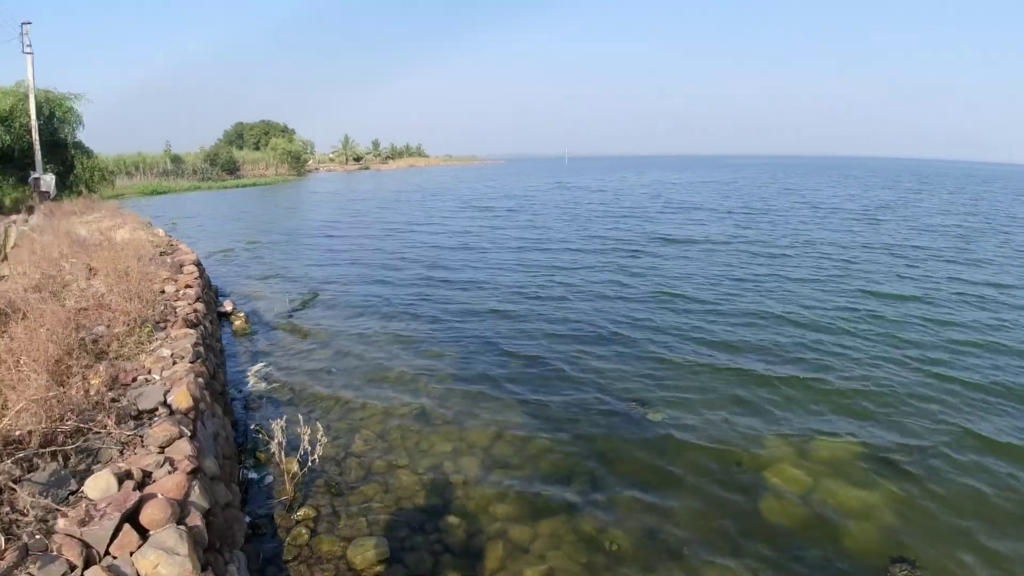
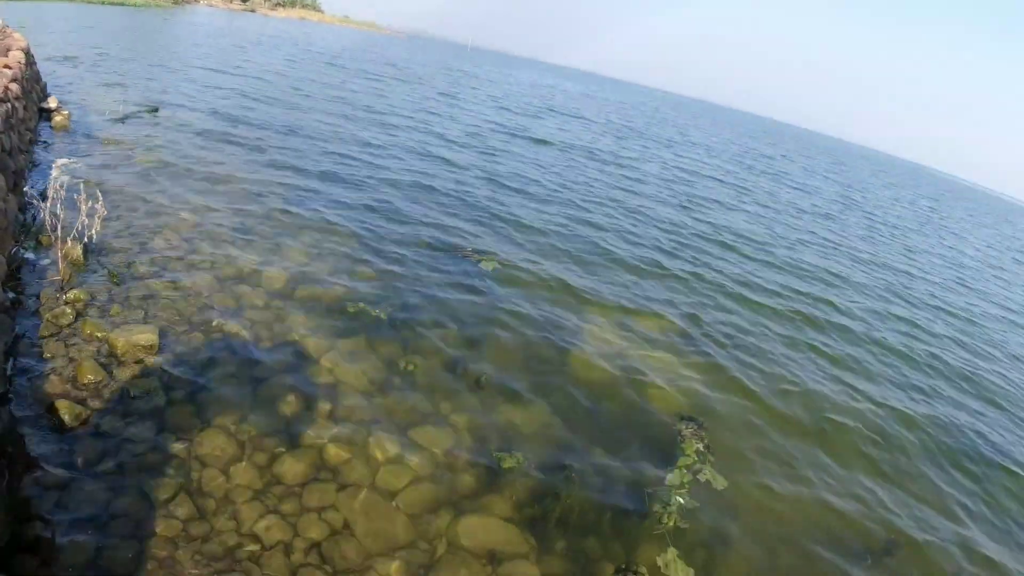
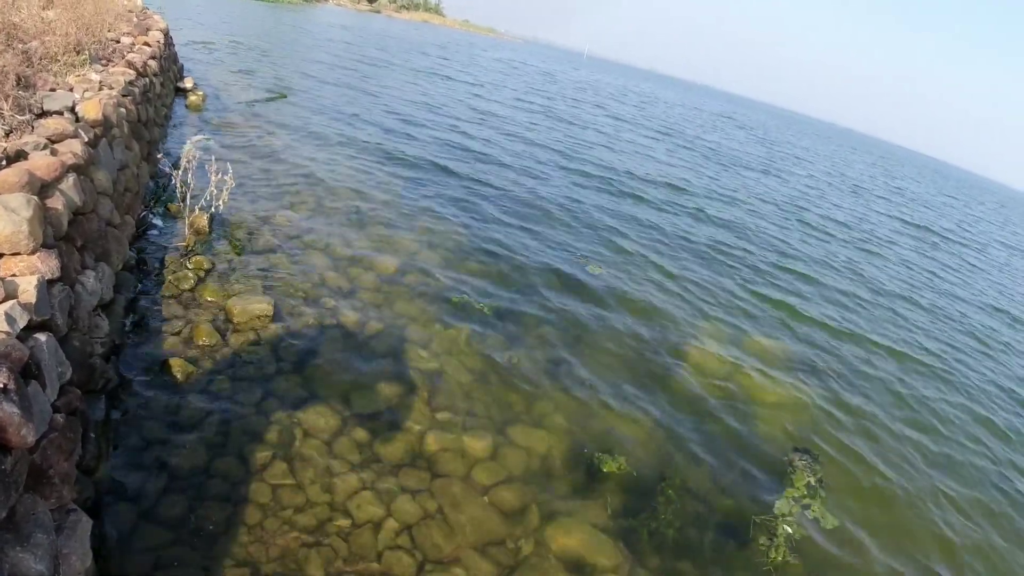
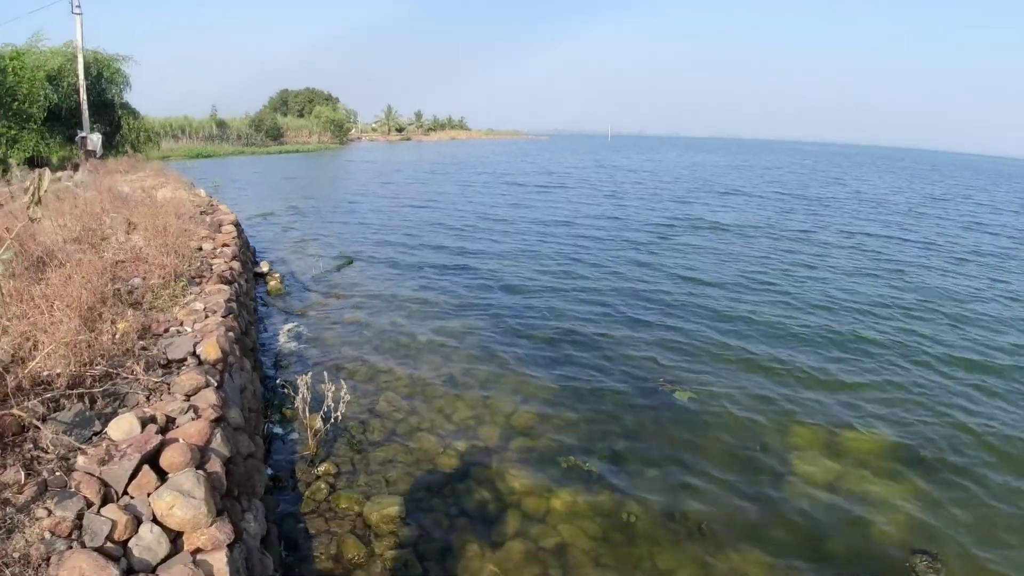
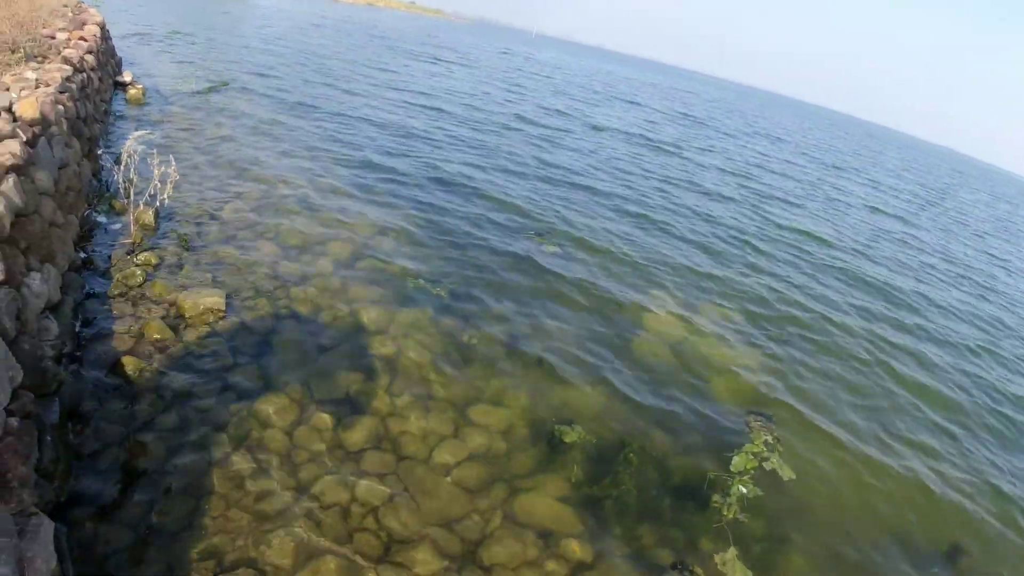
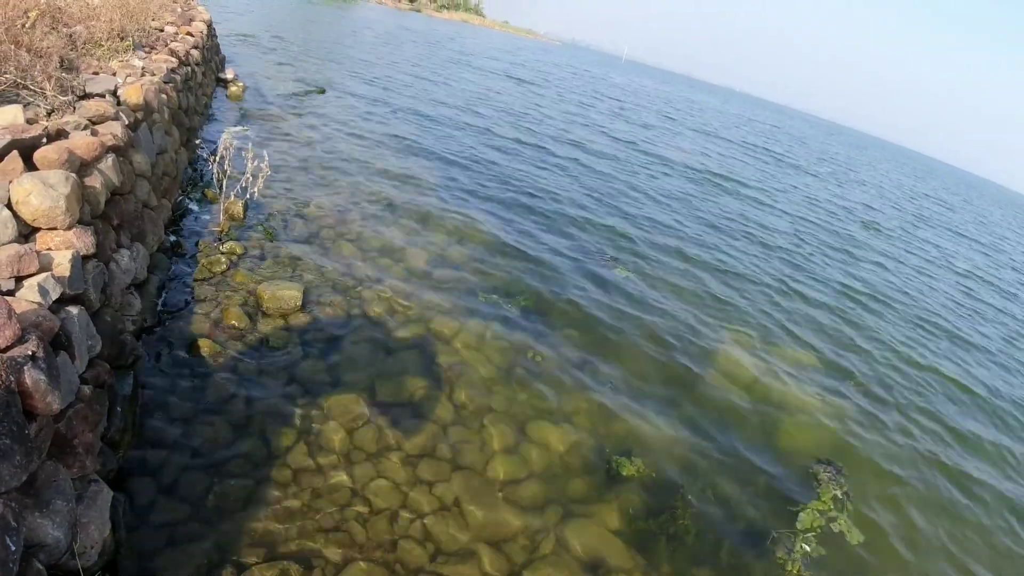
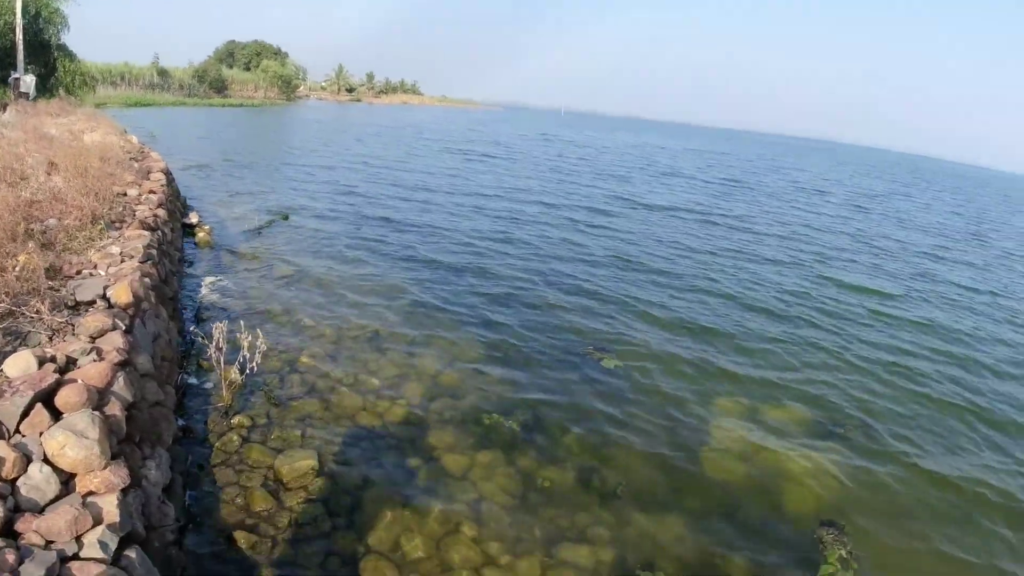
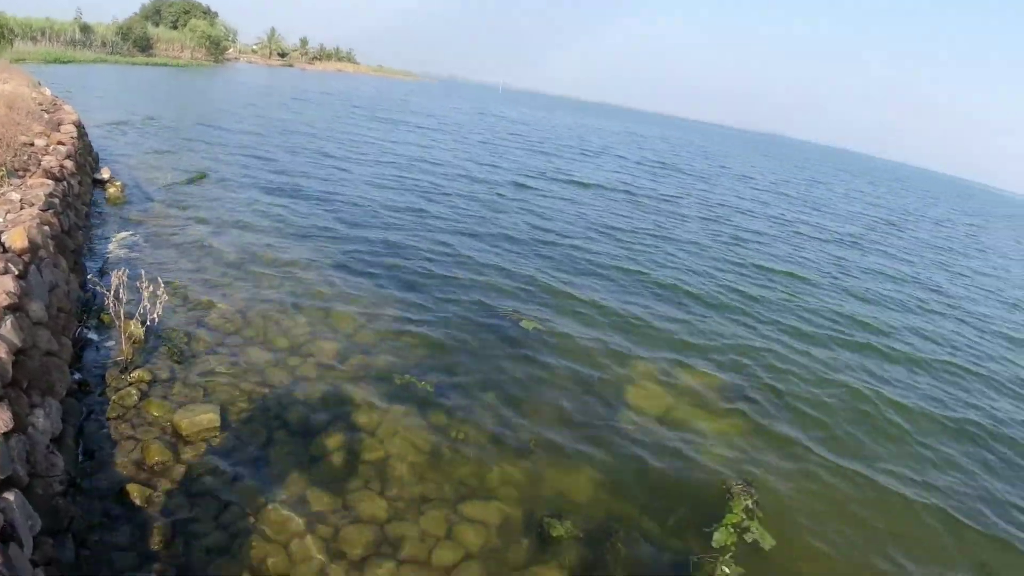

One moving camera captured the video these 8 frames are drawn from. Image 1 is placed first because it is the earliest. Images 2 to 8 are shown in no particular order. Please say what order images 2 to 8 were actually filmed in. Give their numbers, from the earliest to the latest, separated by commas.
4, 7, 8, 2, 5, 6, 3
